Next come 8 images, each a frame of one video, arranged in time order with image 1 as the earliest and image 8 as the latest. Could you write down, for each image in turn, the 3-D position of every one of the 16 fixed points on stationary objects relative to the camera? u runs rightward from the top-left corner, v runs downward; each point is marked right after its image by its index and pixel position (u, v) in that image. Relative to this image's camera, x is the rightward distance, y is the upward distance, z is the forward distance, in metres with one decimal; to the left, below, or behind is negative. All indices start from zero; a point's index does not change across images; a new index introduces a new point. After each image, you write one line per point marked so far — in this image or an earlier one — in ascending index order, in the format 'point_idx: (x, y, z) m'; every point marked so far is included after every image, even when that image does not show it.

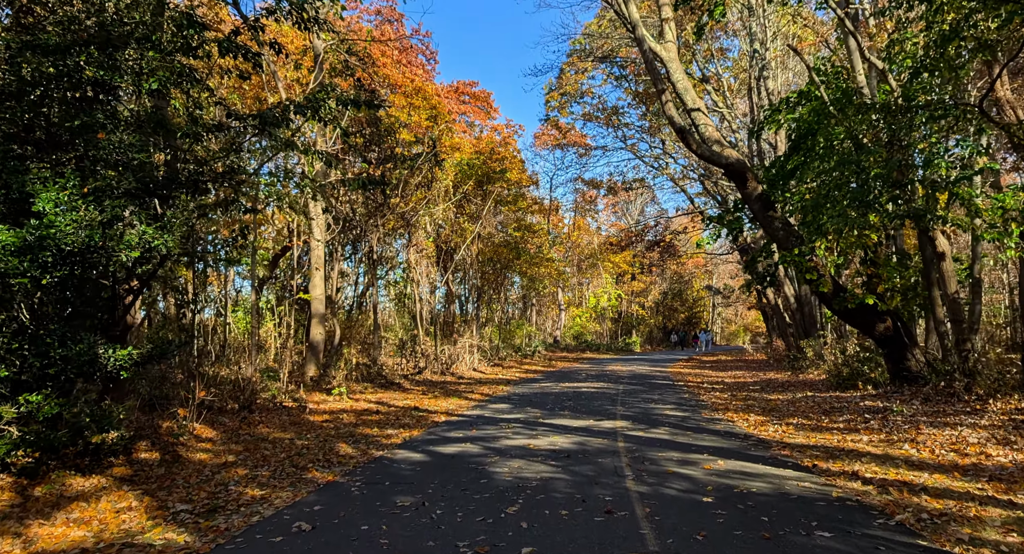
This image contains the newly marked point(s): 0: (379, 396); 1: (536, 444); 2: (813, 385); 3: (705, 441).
0: (-2.9, -2.6, +16.6) m
1: (+0.3, -2.0, +9.0) m
2: (+7.0, -2.5, +17.3) m
3: (+2.3, -1.9, +8.8) m
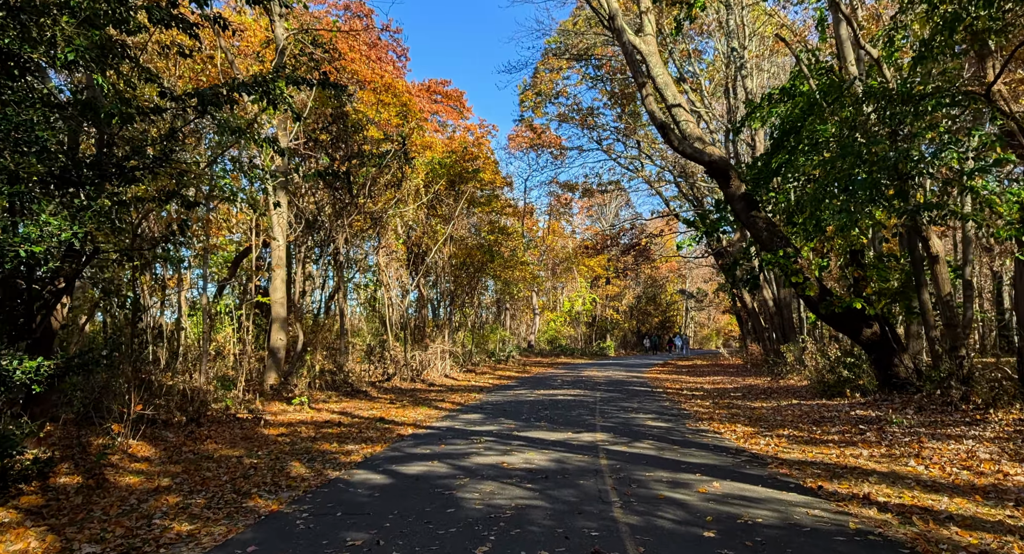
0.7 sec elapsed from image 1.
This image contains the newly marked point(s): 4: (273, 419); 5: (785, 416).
0: (-3.5, -2.7, +15.7) m
1: (0.0, -2.0, +8.2) m
2: (+6.4, -2.6, +16.8) m
3: (+2.0, -2.0, +8.1) m
4: (-4.2, -2.5, +13.2) m
5: (+4.6, -2.4, +12.7) m
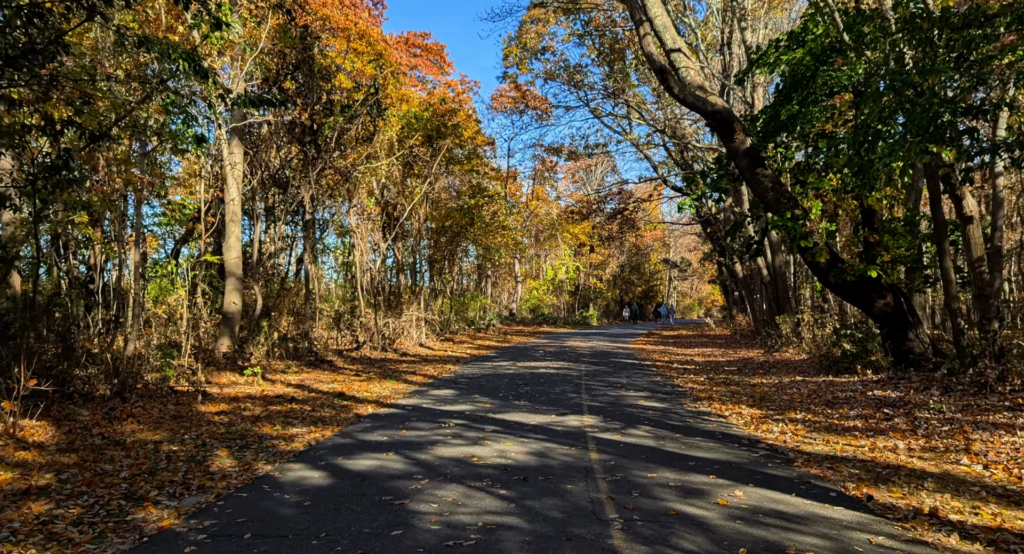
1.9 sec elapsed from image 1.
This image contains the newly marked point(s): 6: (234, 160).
0: (-4.0, -1.9, +14.2) m
1: (-0.3, -1.6, +6.8) m
2: (+5.9, -1.9, +15.5) m
3: (+1.7, -1.6, +6.7) m
4: (-4.5, -1.8, +11.7) m
5: (+4.2, -1.8, +11.4) m
6: (-5.8, +2.4, +15.6) m
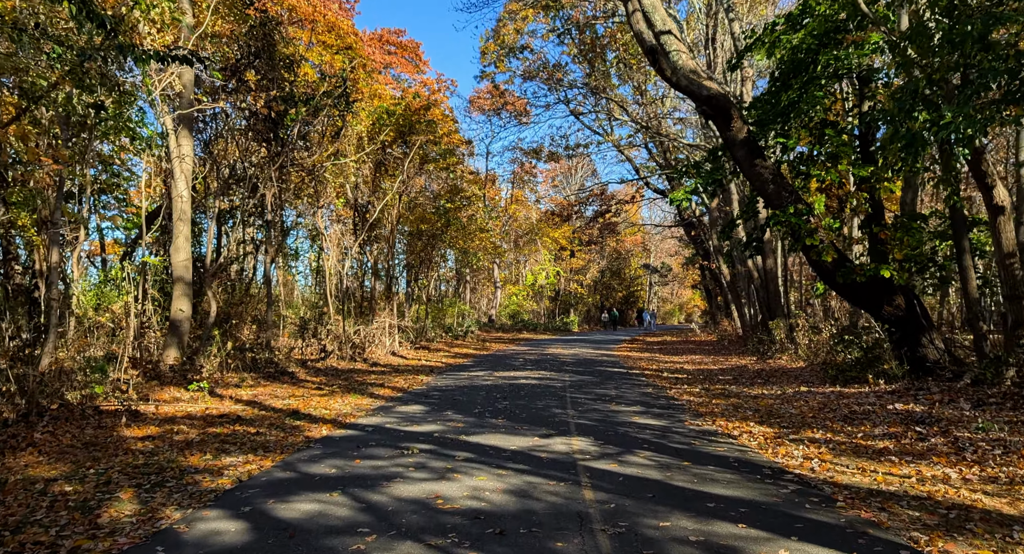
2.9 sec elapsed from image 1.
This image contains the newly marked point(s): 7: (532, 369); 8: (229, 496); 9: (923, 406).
0: (-4.4, -2.0, +12.8) m
1: (-0.5, -1.6, +5.5) m
2: (+5.5, -1.9, +14.4) m
3: (+1.5, -1.5, +5.5) m
4: (-4.9, -1.8, +10.2) m
5: (+3.9, -1.8, +10.2) m
6: (-6.3, +2.3, +14.2) m
7: (+0.5, -2.2, +17.7) m
8: (-2.1, -1.6, +5.5) m
9: (+5.1, -1.6, +9.2) m
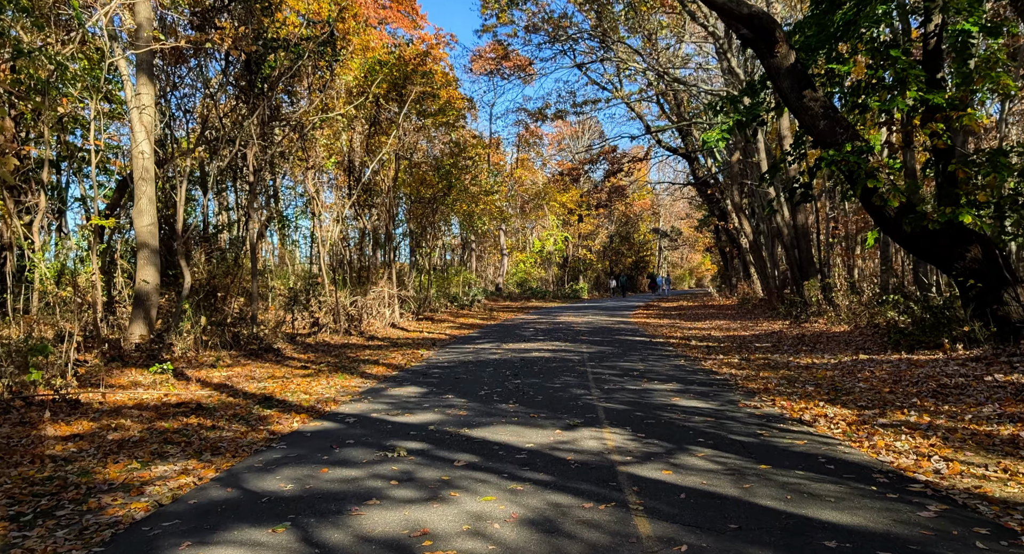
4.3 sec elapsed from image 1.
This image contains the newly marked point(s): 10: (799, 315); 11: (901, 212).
0: (-4.2, -1.4, +11.2) m
1: (-0.4, -1.3, +3.9) m
2: (+5.7, -1.1, +12.7) m
3: (+1.6, -1.2, +3.8) m
4: (-4.7, -1.4, +8.6) m
5: (+4.1, -1.2, +8.5) m
6: (-6.2, +2.9, +12.4) m
7: (+0.7, -1.3, +16.0) m
8: (-2.0, -1.3, +3.9) m
9: (+5.2, -1.0, +7.5) m
10: (+7.1, -0.9, +18.5) m
11: (+5.3, +0.9, +10.4) m
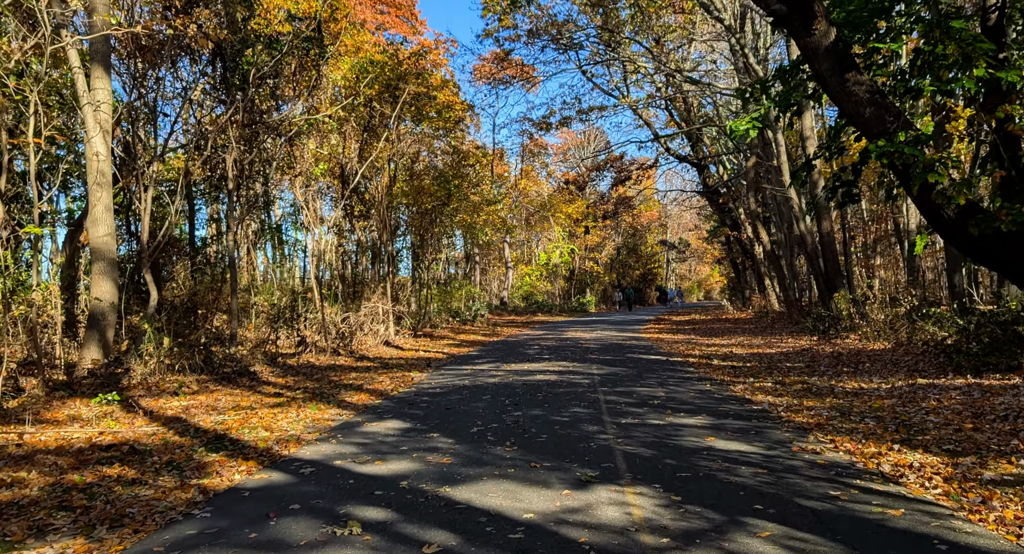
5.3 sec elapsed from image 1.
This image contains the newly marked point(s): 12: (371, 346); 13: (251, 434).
0: (-4.2, -1.6, +9.8) m
1: (-0.4, -1.3, +2.4) m
2: (+5.7, -1.3, +11.2) m
3: (+1.6, -1.2, +2.4) m
4: (-4.7, -1.6, +7.2) m
5: (+4.1, -1.3, +7.1) m
6: (-6.2, +2.6, +11.1) m
7: (+0.7, -1.6, +14.6) m
8: (-2.0, -1.4, +2.5) m
9: (+5.2, -1.1, +6.1) m
10: (+7.1, -1.2, +17.0) m
11: (+5.3, +0.8, +8.9) m
12: (-3.6, -1.8, +19.6) m
13: (-2.6, -1.6, +7.5) m
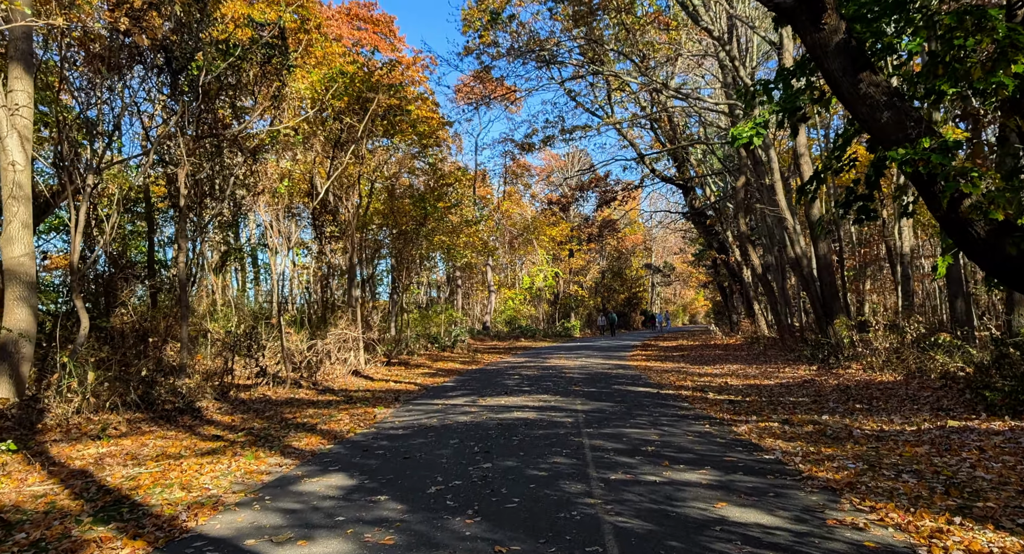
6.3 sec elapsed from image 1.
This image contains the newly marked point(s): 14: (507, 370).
0: (-4.5, -1.9, +8.4) m
1: (-0.6, -1.4, +1.2) m
2: (+5.3, -1.6, +10.1) m
3: (+1.4, -1.3, +1.1) m
4: (-5.0, -1.8, +5.9) m
5: (+3.8, -1.5, +5.9) m
6: (-6.5, +2.3, +9.8) m
7: (+0.3, -2.0, +13.3) m
8: (-2.2, -1.5, +1.2) m
9: (+4.9, -1.3, +4.9) m
10: (+6.7, -1.7, +15.9) m
11: (+5.0, +0.5, +7.8) m
12: (-4.2, -2.4, +18.2) m
13: (-2.9, -1.8, +6.2) m
14: (-0.1, -2.4, +19.7) m
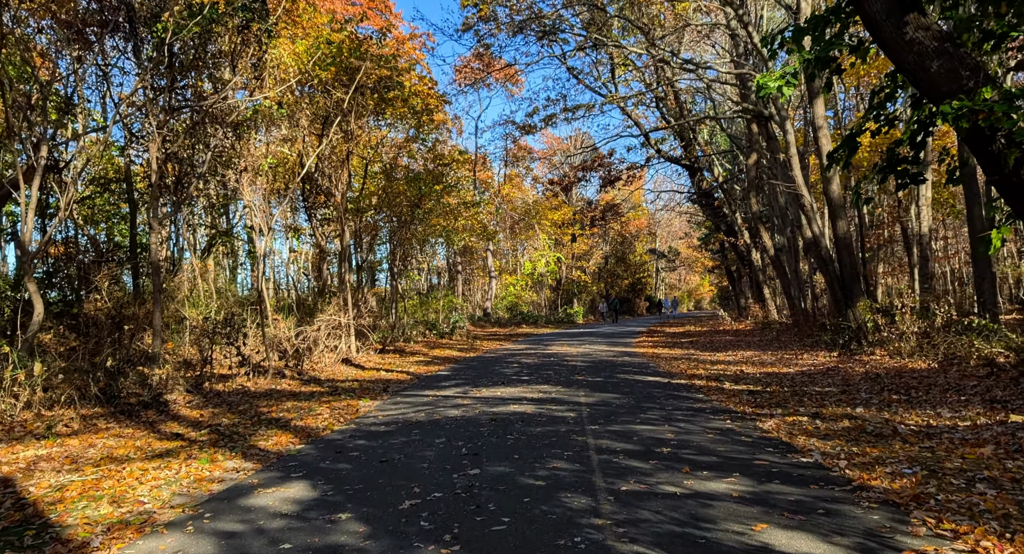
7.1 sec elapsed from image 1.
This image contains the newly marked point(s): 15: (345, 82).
0: (-4.5, -1.7, +7.5) m
1: (-0.7, -1.3, +0.1) m
2: (+5.3, -1.3, +9.0) m
3: (+1.3, -1.2, +0.1) m
4: (-5.1, -1.6, +4.9) m
5: (+3.7, -1.3, +4.9) m
6: (-6.6, +2.5, +8.8) m
7: (+0.3, -1.7, +12.3) m
8: (-2.3, -1.4, +0.2) m
9: (+4.9, -1.1, +3.9) m
10: (+6.6, -1.3, +14.8) m
11: (+5.0, +0.8, +6.8) m
12: (-4.2, -2.0, +17.3) m
13: (-3.0, -1.6, +5.2) m
14: (-0.1, -2.0, +18.7) m
15: (-3.9, +4.6, +17.7) m
